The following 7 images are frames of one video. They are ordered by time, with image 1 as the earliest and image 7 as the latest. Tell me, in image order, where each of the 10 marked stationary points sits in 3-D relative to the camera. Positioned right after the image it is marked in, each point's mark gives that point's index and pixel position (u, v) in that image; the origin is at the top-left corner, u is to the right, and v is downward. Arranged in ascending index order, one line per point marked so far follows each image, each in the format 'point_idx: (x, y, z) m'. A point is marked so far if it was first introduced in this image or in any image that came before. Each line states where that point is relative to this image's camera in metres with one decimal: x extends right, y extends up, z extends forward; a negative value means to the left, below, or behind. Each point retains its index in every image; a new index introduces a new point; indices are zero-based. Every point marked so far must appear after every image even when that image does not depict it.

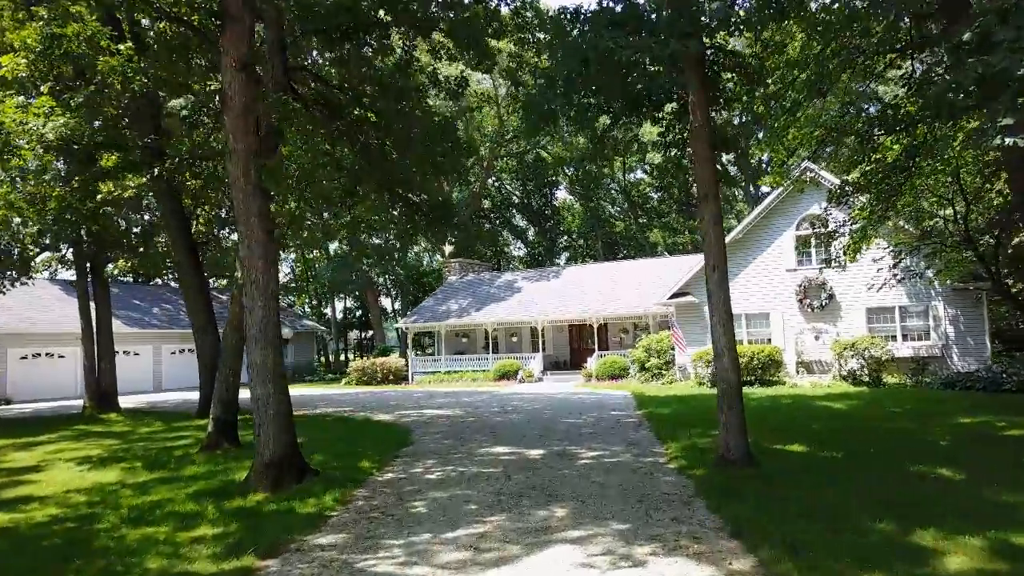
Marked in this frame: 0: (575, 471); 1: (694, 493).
0: (+0.7, -2.0, +8.8) m
1: (+1.8, -2.0, +7.7) m
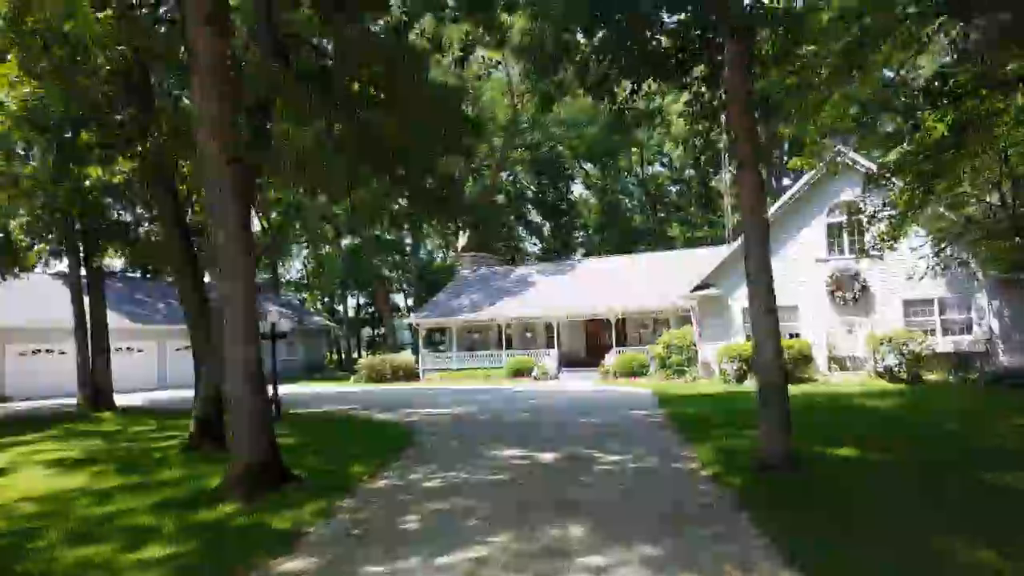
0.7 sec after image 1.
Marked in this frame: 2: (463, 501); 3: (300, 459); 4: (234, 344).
0: (+0.8, -1.8, +7.7) m
1: (+1.8, -1.8, +6.6) m
2: (-0.4, -1.8, +6.9) m
3: (-2.6, -2.1, +9.8) m
4: (-2.6, -0.5, +7.4) m
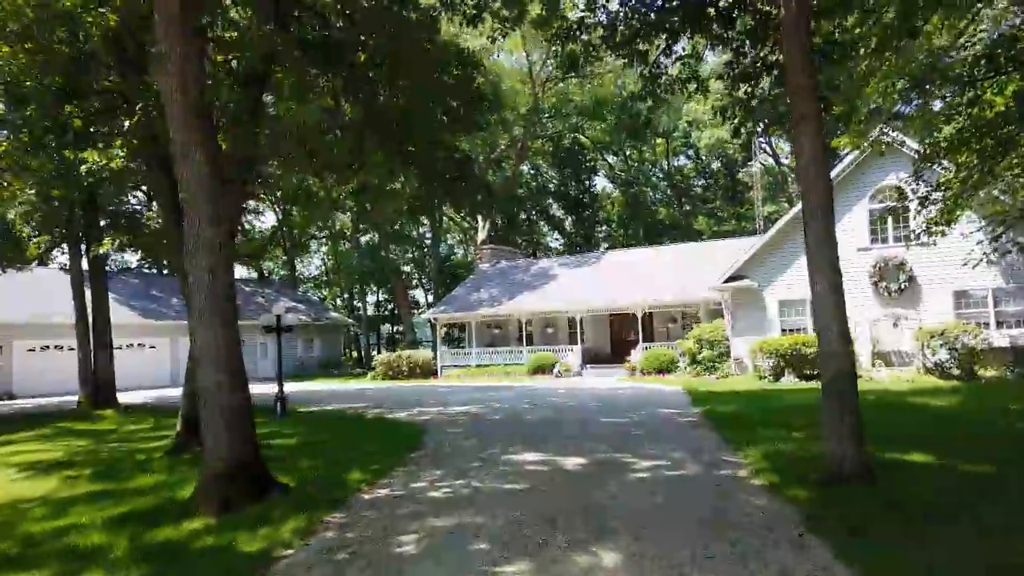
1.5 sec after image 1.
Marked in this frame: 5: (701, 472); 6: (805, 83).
0: (+0.9, -1.6, +6.5) m
1: (+1.9, -1.6, +5.4) m
2: (-0.3, -1.7, +5.9) m
3: (-2.4, -1.9, +8.8) m
4: (-2.4, -0.4, +6.4) m
5: (+1.7, -1.7, +7.2) m
6: (+2.4, +1.7, +6.6) m
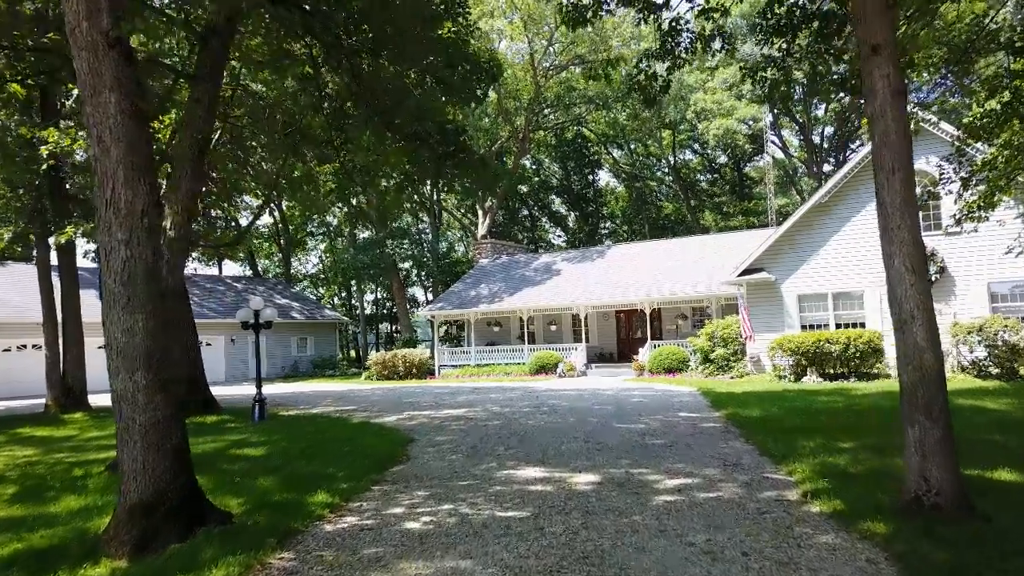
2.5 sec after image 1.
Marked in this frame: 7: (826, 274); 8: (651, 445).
0: (+0.9, -1.5, +5.2) m
1: (+1.9, -1.5, +4.1) m
2: (-0.3, -1.5, +4.5) m
3: (-2.4, -1.8, +7.5) m
4: (-2.5, -0.2, +5.1) m
5: (+1.7, -1.5, +5.9) m
6: (+2.4, +1.8, +5.3) m
7: (+7.4, +0.3, +18.7) m
8: (+1.5, -1.7, +8.6) m
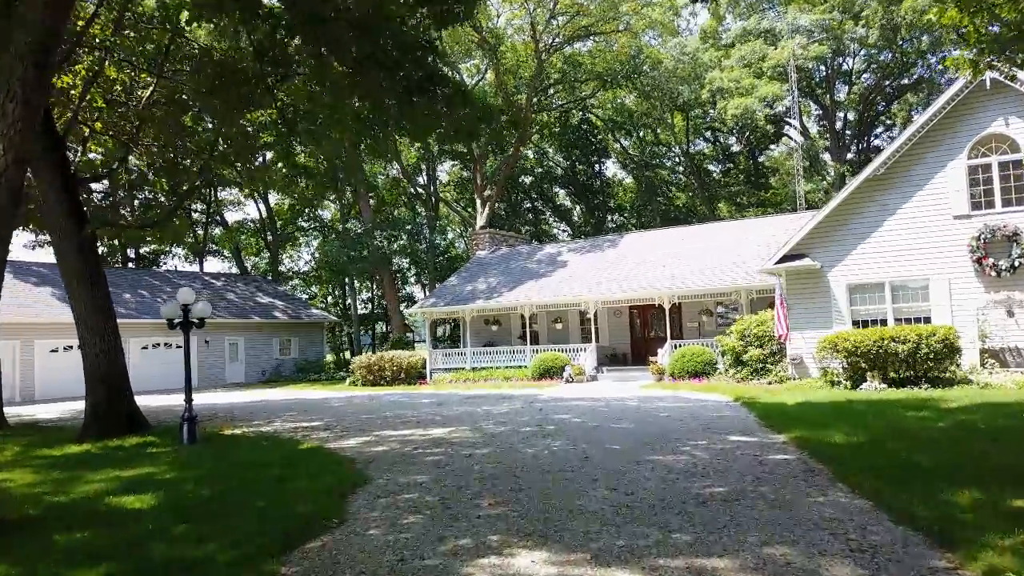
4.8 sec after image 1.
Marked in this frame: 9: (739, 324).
0: (+0.8, -1.3, +2.3) m
1: (+1.8, -1.3, +1.2) m
2: (-0.4, -1.4, +1.7) m
3: (-2.5, -1.6, +4.6) m
4: (-2.6, -0.1, +2.2) m
5: (+1.6, -1.3, +3.0) m
6: (+2.3, +2.0, +2.4) m
7: (+7.3, +0.5, +15.8) m
8: (+1.4, -1.5, +5.7) m
9: (+4.9, -0.8, +17.4) m
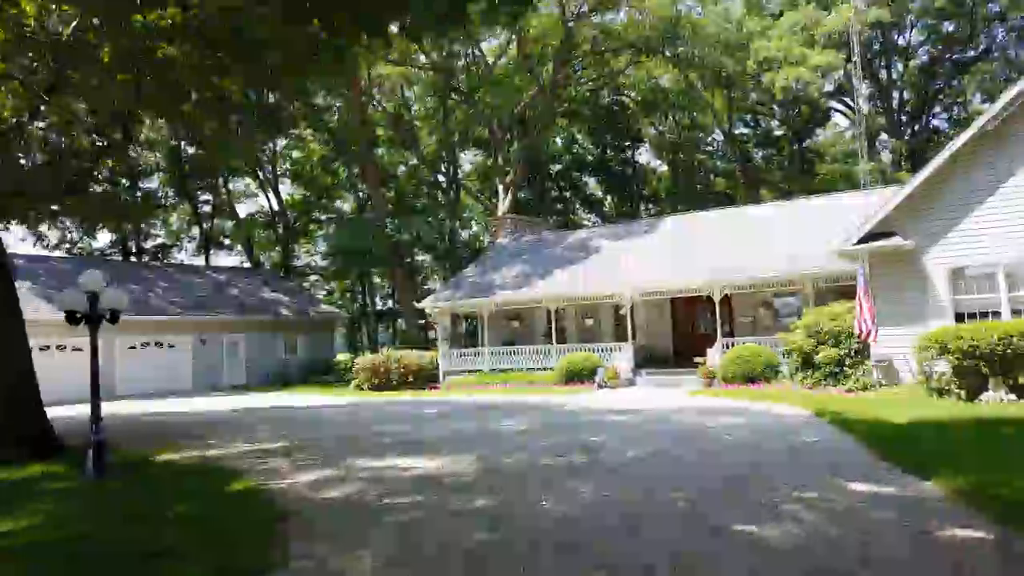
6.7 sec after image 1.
0: (+0.6, -1.1, -0.6) m
1: (+1.6, -1.1, -1.7) m
2: (-0.6, -1.2, -1.2) m
3: (-2.6, -1.4, +1.8) m
4: (-2.8, +0.1, -0.6) m
5: (+1.4, -1.1, +0.1) m
6: (+2.1, +2.2, -0.6) m
7: (+7.7, +0.8, +12.6) m
8: (+1.3, -1.3, +2.7) m
9: (+5.3, -0.5, +14.3) m
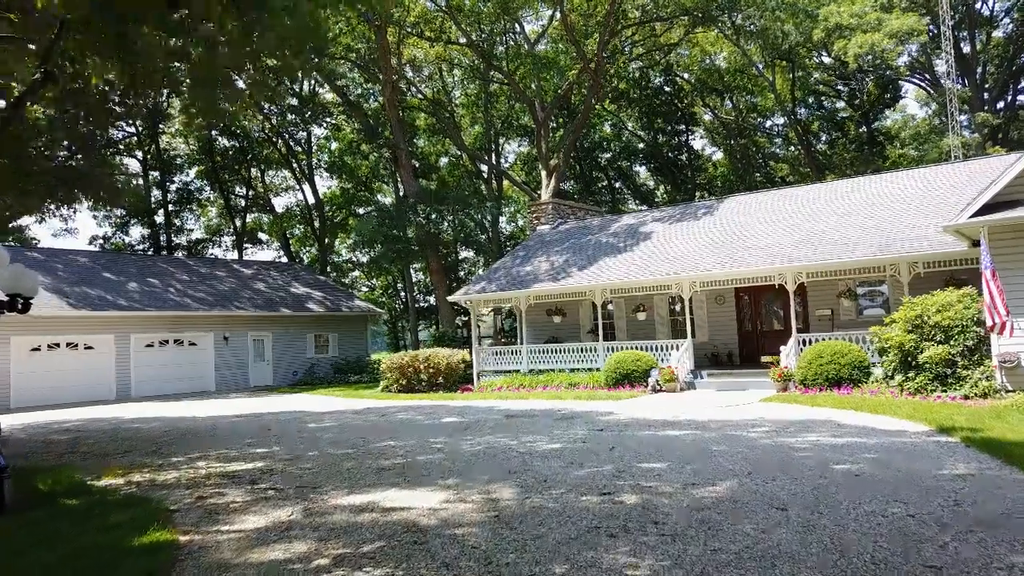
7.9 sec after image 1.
0: (+0.3, -0.9, -2.8) m
1: (+1.1, -0.9, -4.0) m
2: (-1.0, -1.0, -3.3) m
3: (-2.8, -1.3, -0.2) m
4: (-3.1, +0.3, -2.6) m
5: (+1.1, -1.0, -2.2) m
6: (+1.7, +2.4, -2.9) m
7: (+8.1, +1.0, +10.0) m
8: (+1.2, -1.1, +0.5) m
9: (+5.9, -0.3, +11.7) m
